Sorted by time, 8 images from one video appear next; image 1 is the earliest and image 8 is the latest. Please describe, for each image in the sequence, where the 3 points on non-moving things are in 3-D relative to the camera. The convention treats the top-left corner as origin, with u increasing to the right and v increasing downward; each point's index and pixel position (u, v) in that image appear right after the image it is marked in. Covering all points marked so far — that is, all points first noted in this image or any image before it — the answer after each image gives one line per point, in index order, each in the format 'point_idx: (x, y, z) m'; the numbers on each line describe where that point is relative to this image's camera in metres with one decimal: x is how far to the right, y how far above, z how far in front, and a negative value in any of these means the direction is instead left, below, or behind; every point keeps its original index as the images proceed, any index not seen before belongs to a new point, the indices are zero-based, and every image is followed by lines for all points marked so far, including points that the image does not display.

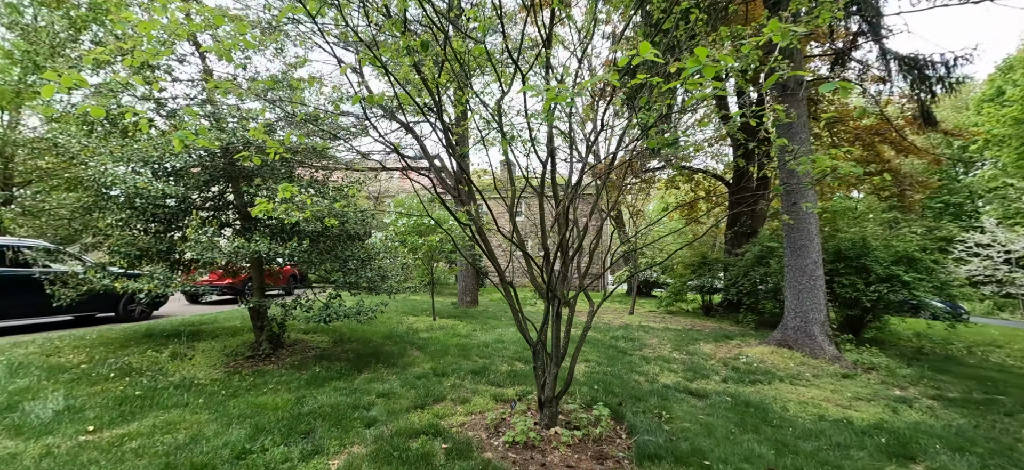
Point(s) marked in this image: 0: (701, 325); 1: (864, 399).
0: (+4.1, -1.9, +8.8) m
1: (+3.8, -1.8, +4.4) m
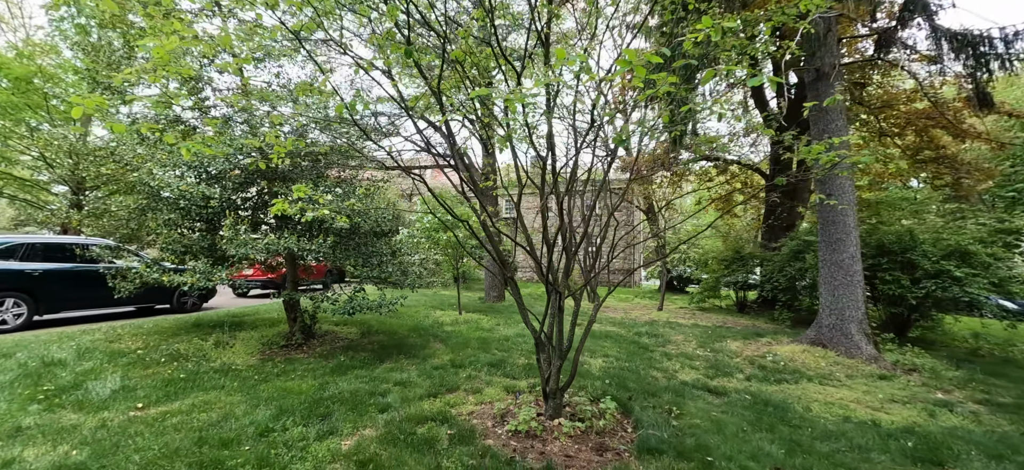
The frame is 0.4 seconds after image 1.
0: (+4.6, -1.8, +8.5) m
1: (+3.9, -1.7, +4.2) m
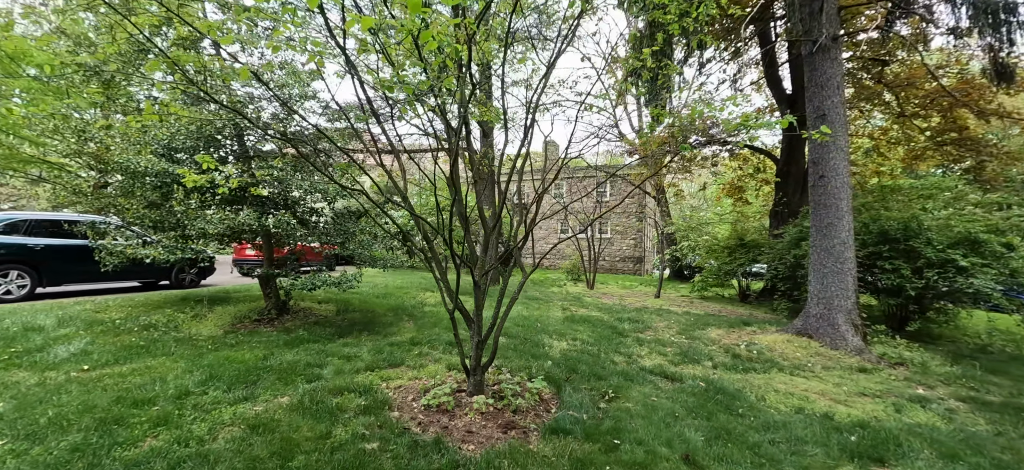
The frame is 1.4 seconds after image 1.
0: (+4.3, -1.5, +8.2) m
1: (+3.4, -1.5, +3.9) m
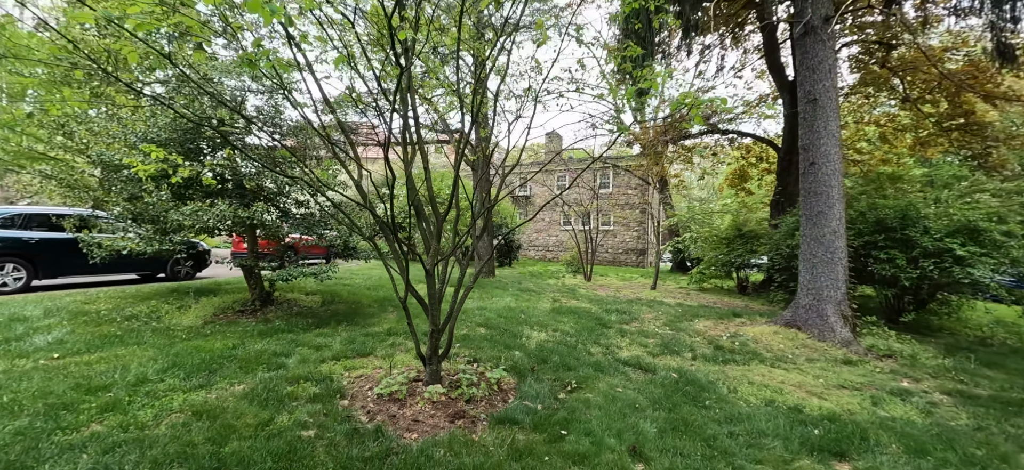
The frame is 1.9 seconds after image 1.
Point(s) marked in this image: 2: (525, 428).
0: (+4.1, -1.3, +8.0) m
1: (+3.1, -1.4, +3.7) m
2: (+0.1, -1.2, +2.5) m
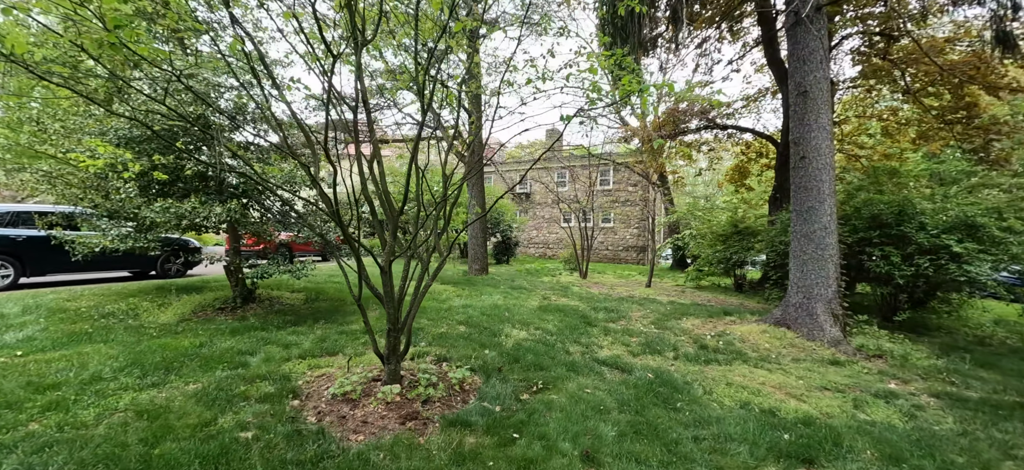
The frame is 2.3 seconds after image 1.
0: (+3.9, -1.3, +7.9) m
1: (+2.8, -1.3, +3.6) m
2: (-0.2, -1.2, +2.4) m
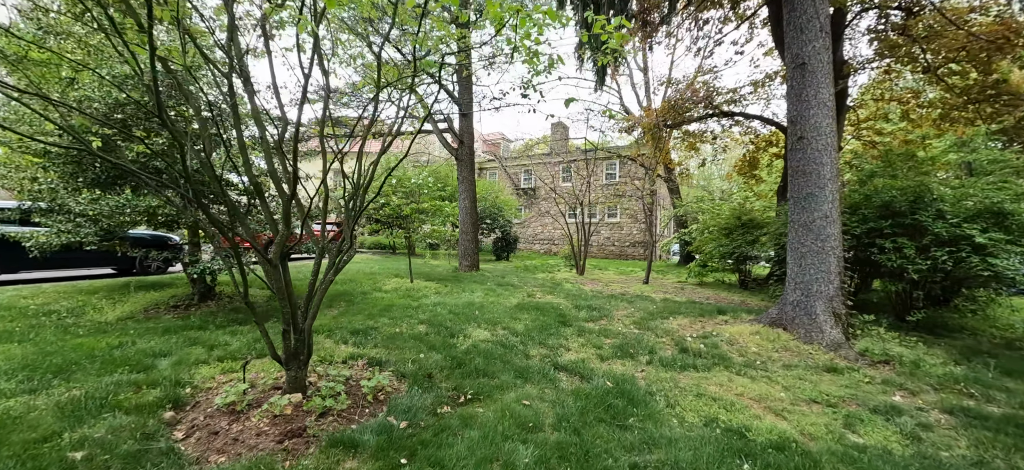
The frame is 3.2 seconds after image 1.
0: (+3.6, -1.1, +7.3) m
1: (+2.3, -1.2, +3.1) m
2: (-0.7, -1.1, +2.0) m
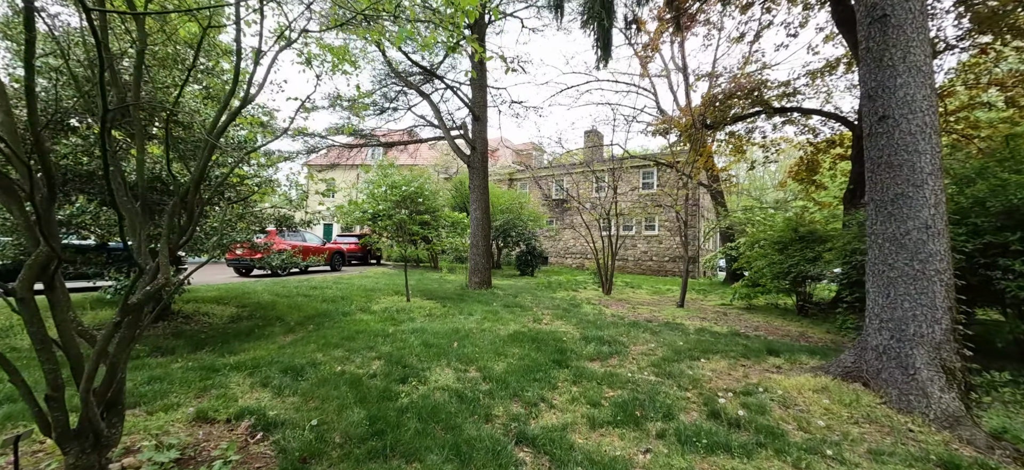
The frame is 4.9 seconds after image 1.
0: (+3.6, -1.4, +5.9) m
1: (+1.9, -1.3, +1.8) m
2: (-1.2, -1.1, +1.1) m
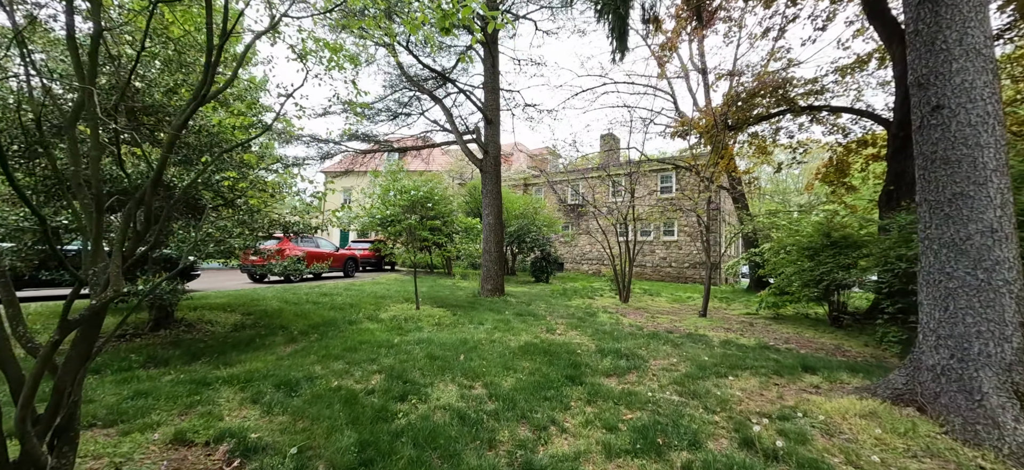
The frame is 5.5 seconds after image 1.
0: (+3.8, -1.4, +5.4) m
1: (+1.9, -1.3, +1.4) m
2: (-1.2, -1.1, +0.8) m
